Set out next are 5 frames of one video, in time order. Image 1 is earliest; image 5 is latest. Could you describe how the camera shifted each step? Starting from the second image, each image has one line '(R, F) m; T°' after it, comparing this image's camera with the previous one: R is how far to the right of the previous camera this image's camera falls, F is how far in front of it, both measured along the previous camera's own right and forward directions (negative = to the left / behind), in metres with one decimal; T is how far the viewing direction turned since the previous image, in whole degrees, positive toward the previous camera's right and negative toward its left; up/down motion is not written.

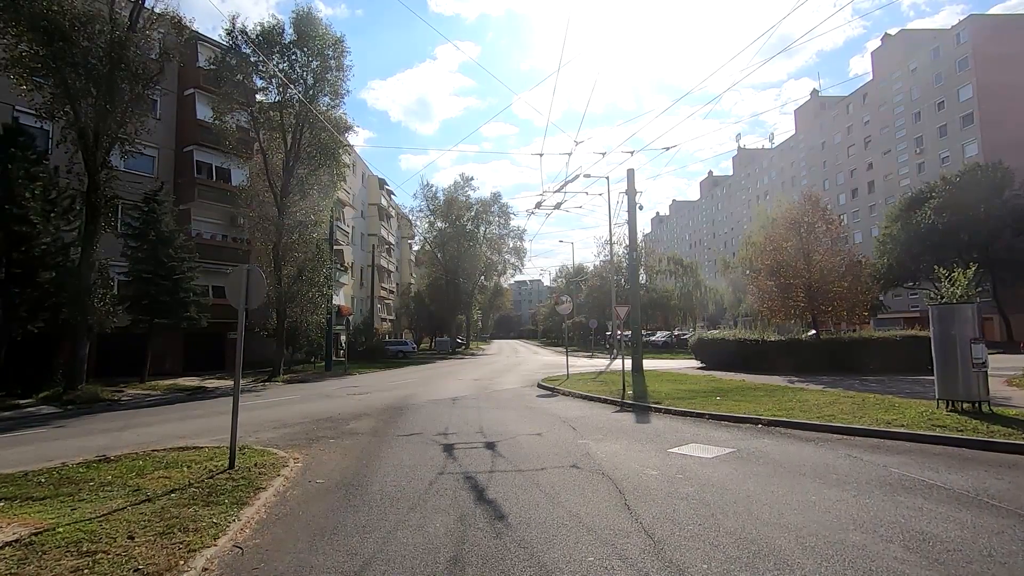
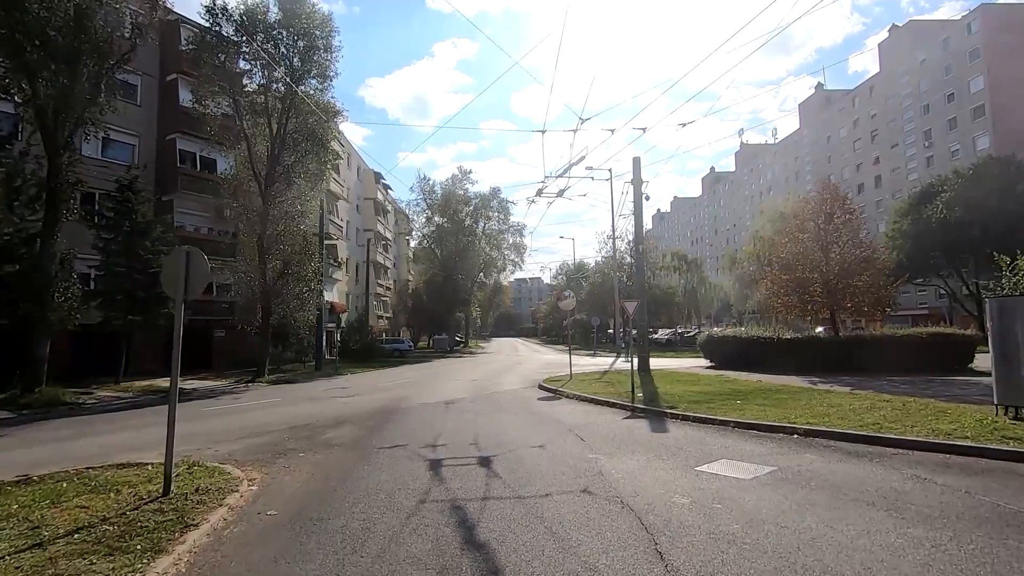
(0.0, +1.5) m; 0°
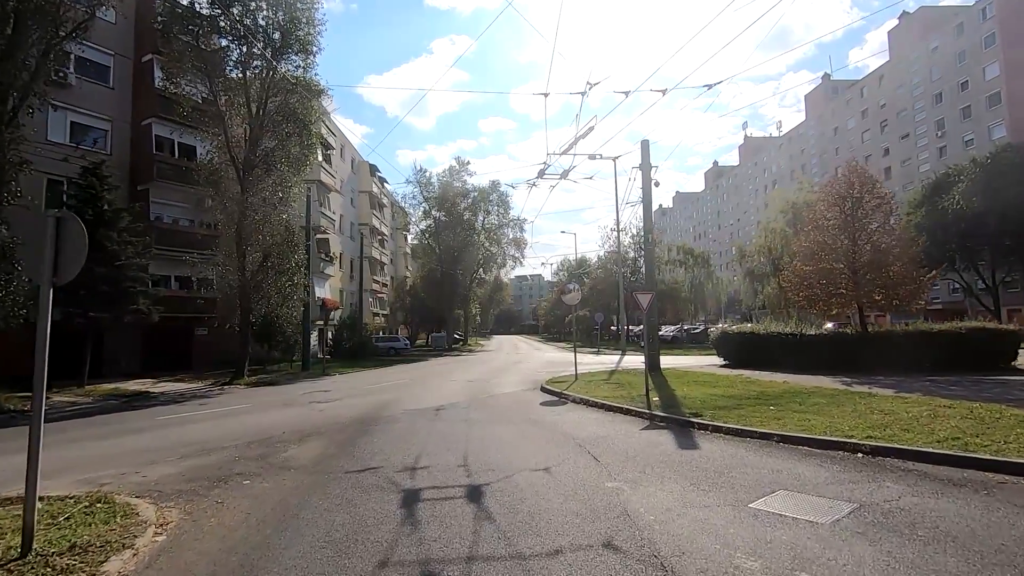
(+0.1, +1.9) m; 0°
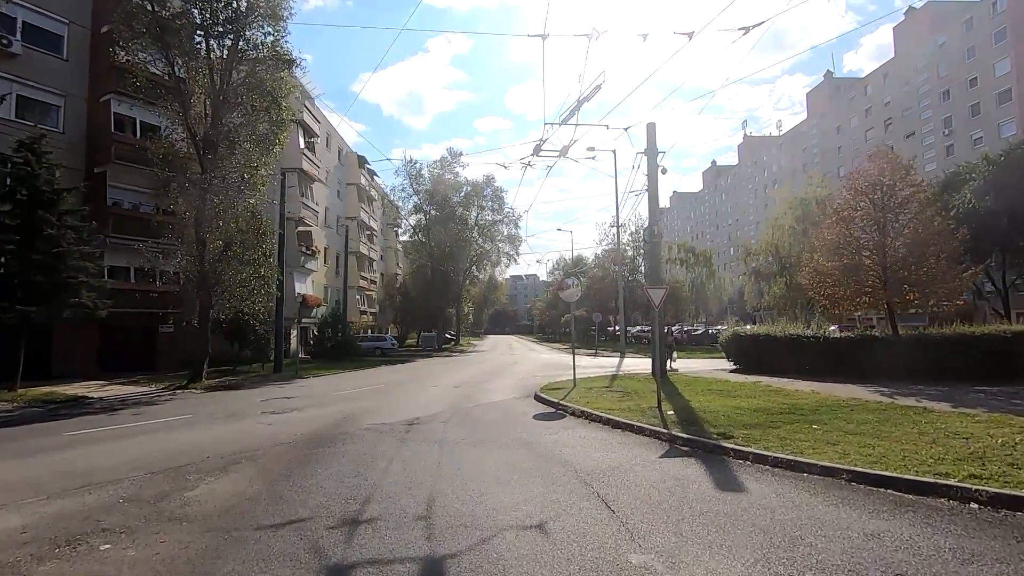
(+0.1, +2.3) m; +1°
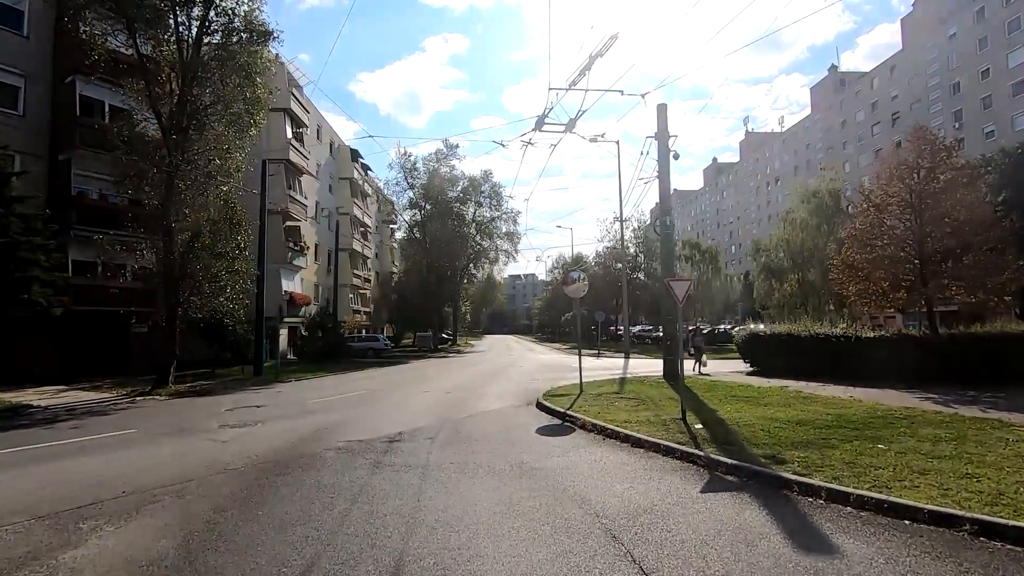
(0.0, +1.9) m; 0°
